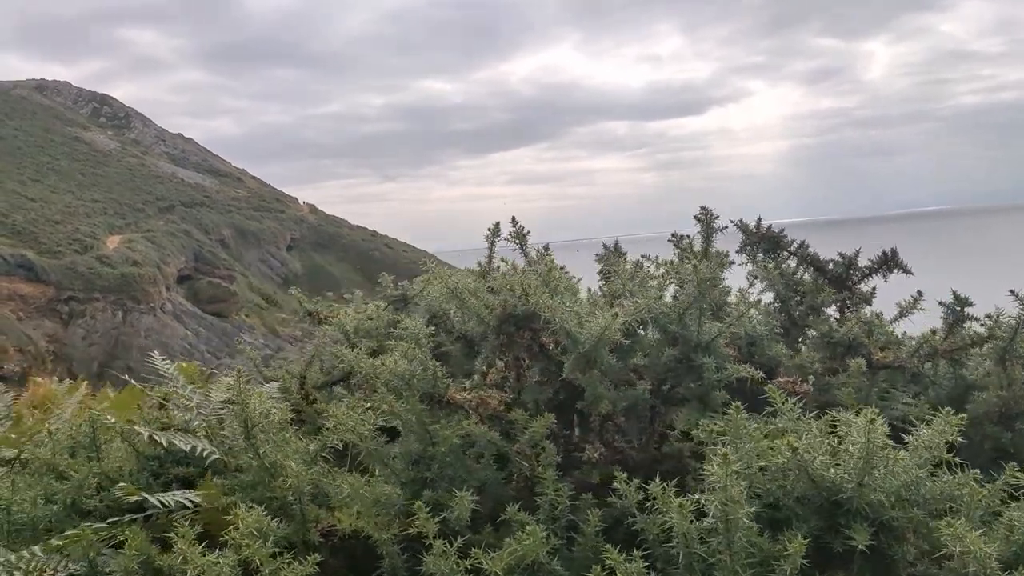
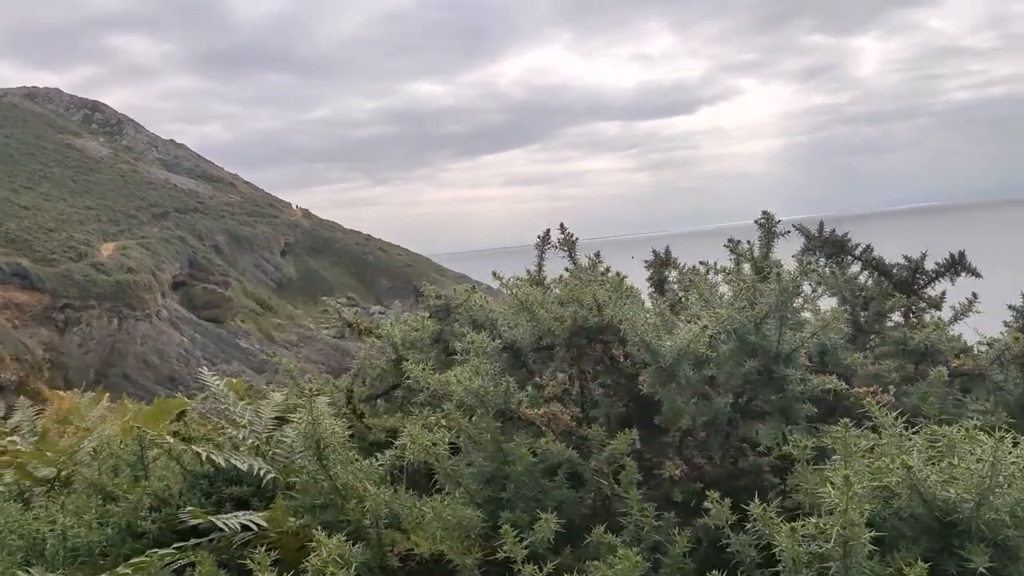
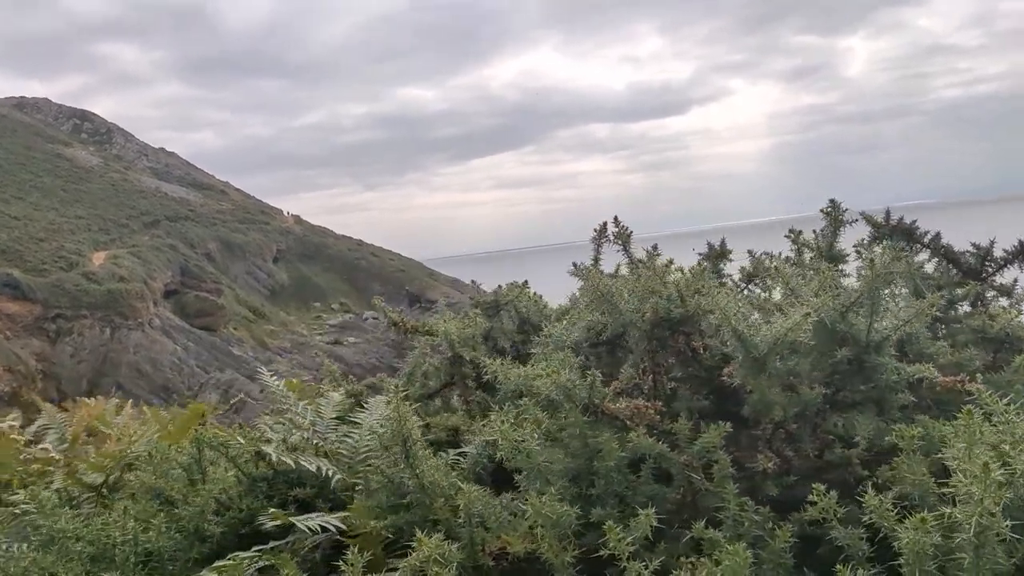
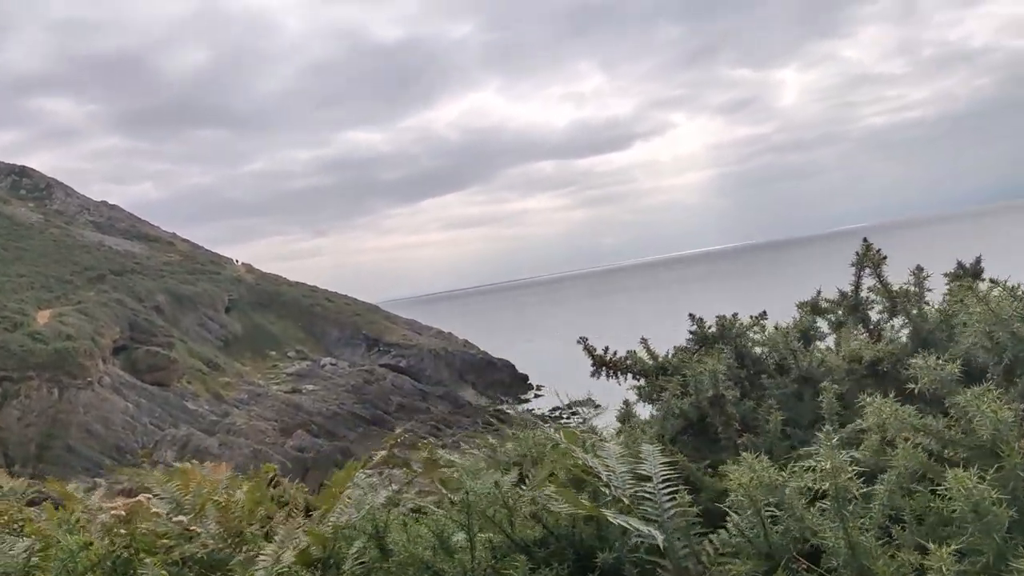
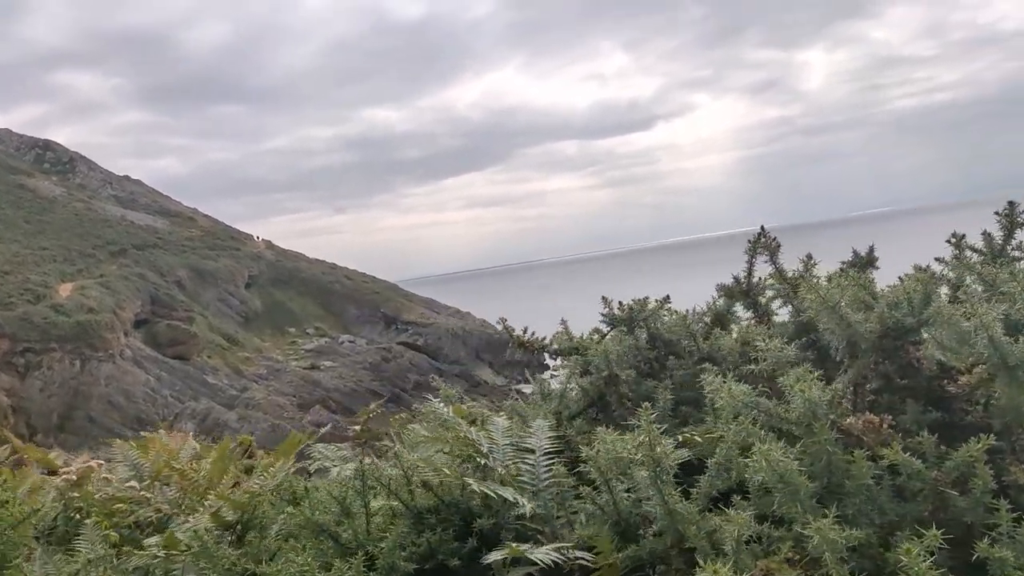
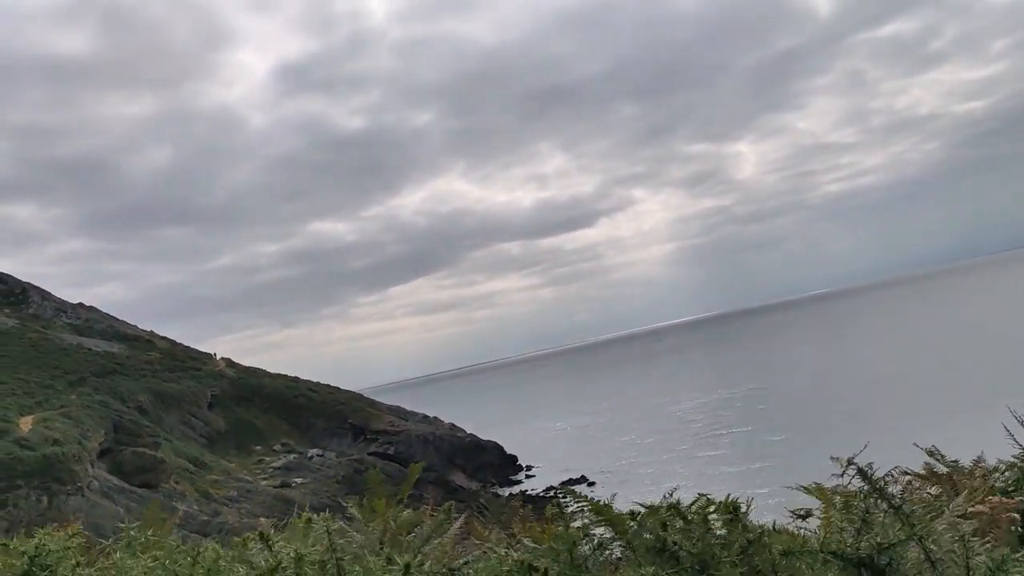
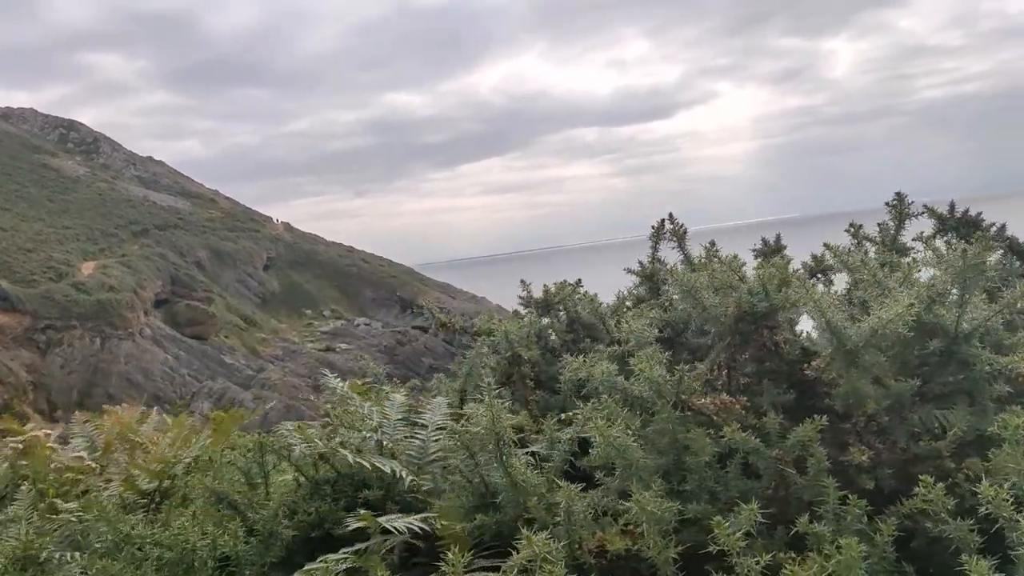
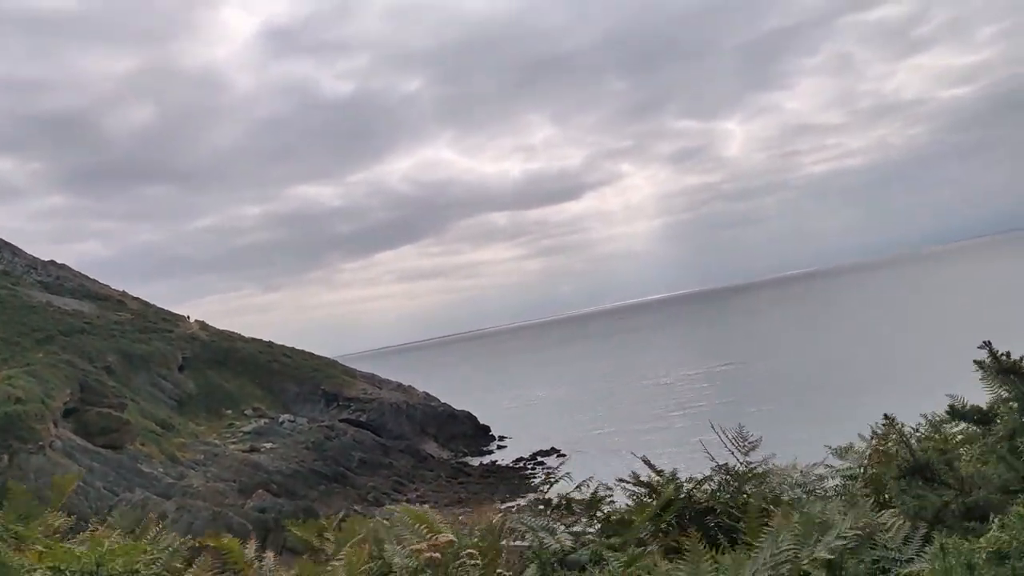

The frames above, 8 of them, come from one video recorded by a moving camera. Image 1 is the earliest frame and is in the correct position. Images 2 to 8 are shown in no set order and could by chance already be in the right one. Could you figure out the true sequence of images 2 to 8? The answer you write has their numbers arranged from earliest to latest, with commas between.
2, 3, 7, 5, 4, 8, 6
